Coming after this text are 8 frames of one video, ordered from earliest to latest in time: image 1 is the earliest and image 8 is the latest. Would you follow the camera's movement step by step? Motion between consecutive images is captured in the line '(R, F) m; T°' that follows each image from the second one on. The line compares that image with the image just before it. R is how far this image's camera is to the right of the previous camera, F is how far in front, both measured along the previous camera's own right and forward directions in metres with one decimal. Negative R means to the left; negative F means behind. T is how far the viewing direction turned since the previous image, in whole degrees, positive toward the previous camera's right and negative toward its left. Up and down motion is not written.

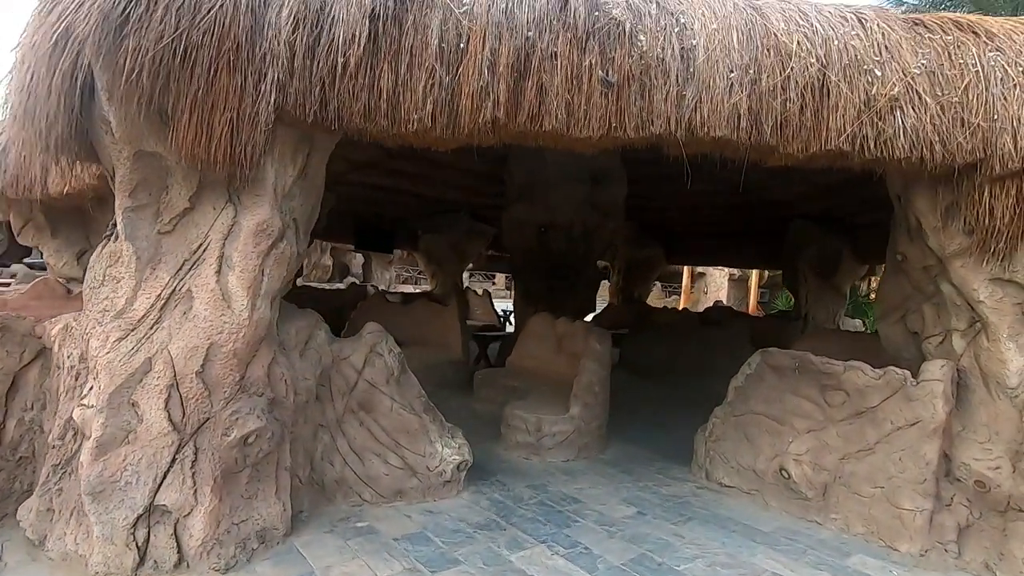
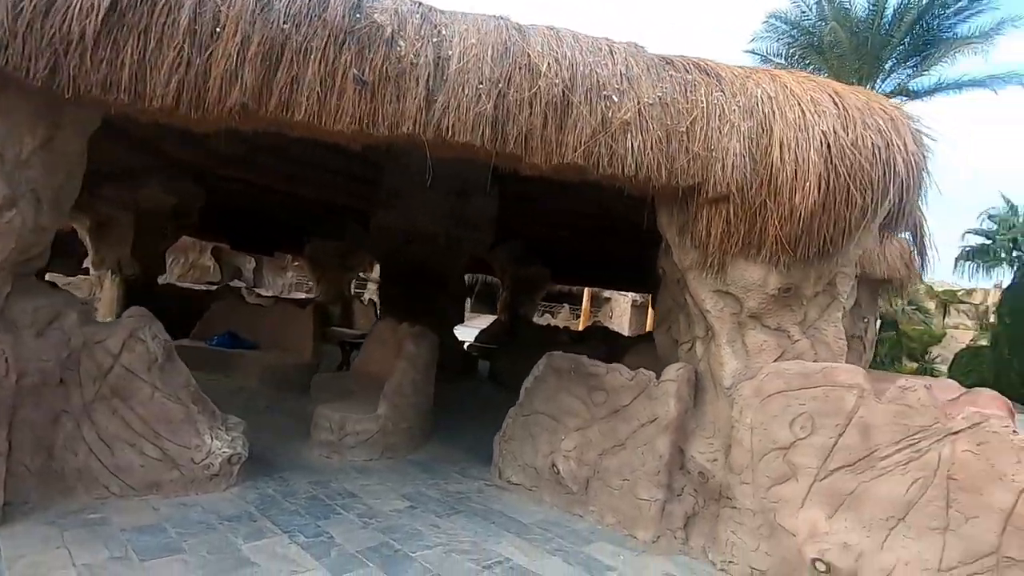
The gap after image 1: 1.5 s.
(+0.9, -0.2) m; +8°
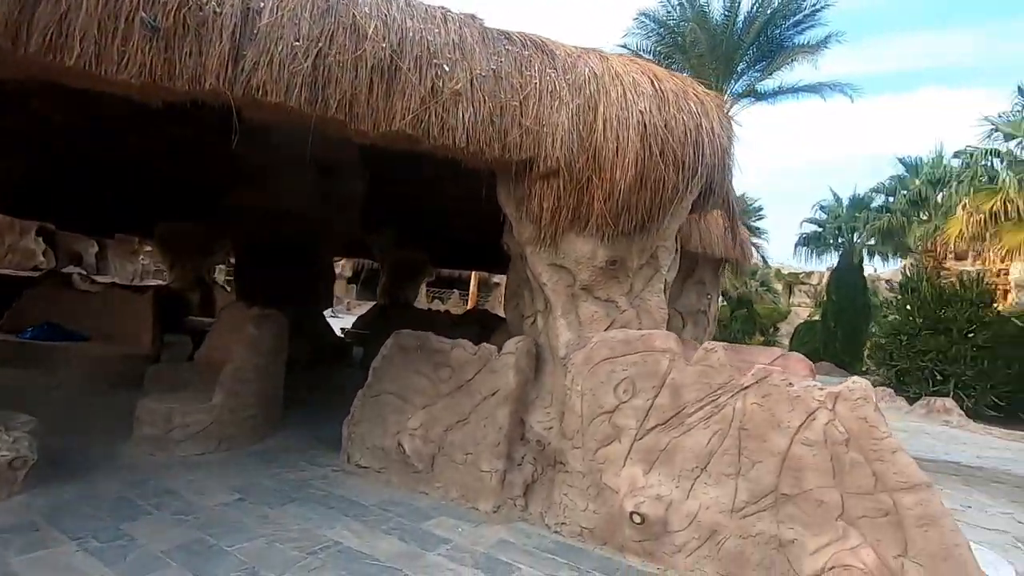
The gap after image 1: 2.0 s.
(+0.4, 0.0) m; +11°
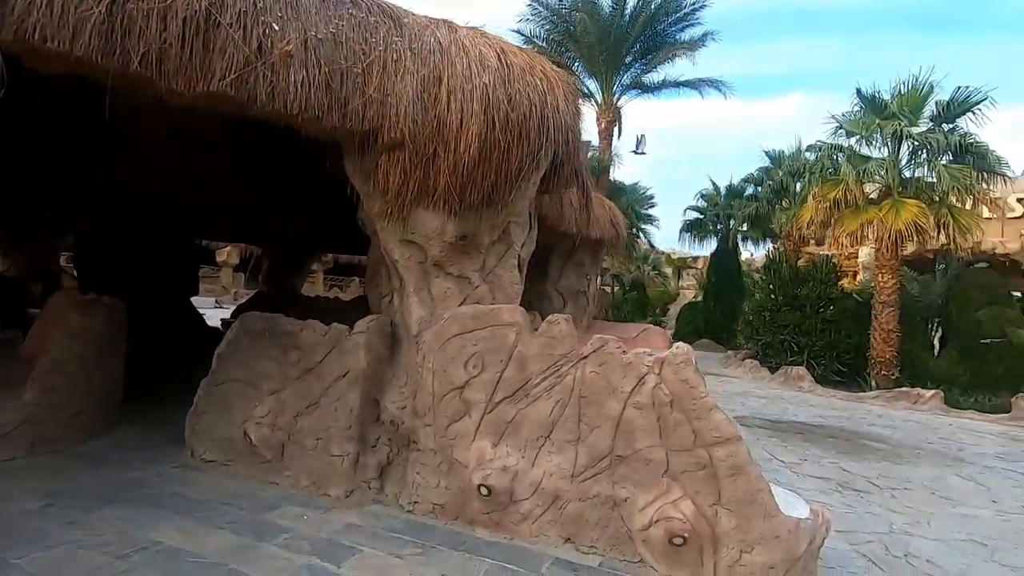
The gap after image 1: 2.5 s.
(+0.4, 0.0) m; +10°
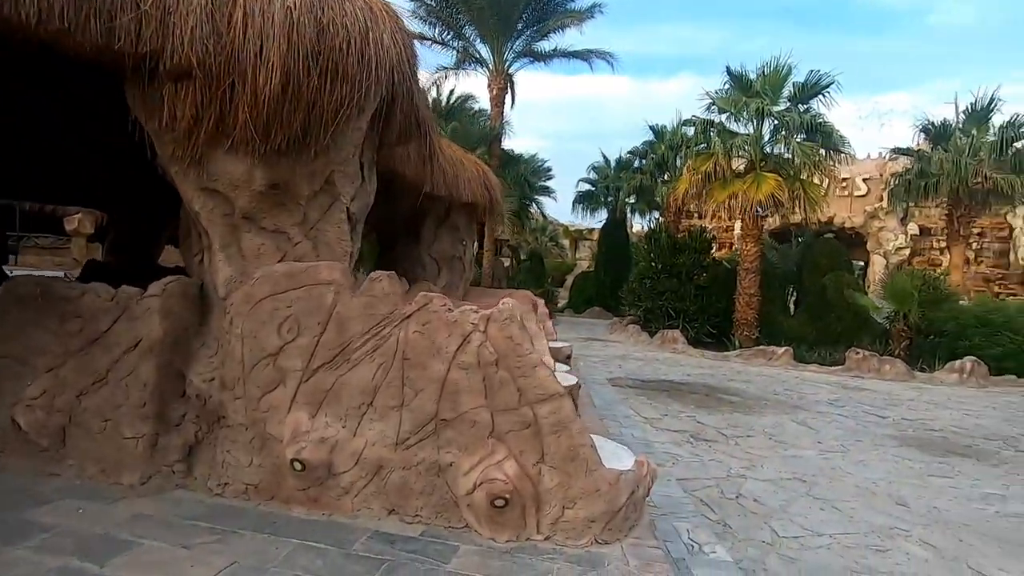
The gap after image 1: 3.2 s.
(+0.4, +0.2) m; +10°
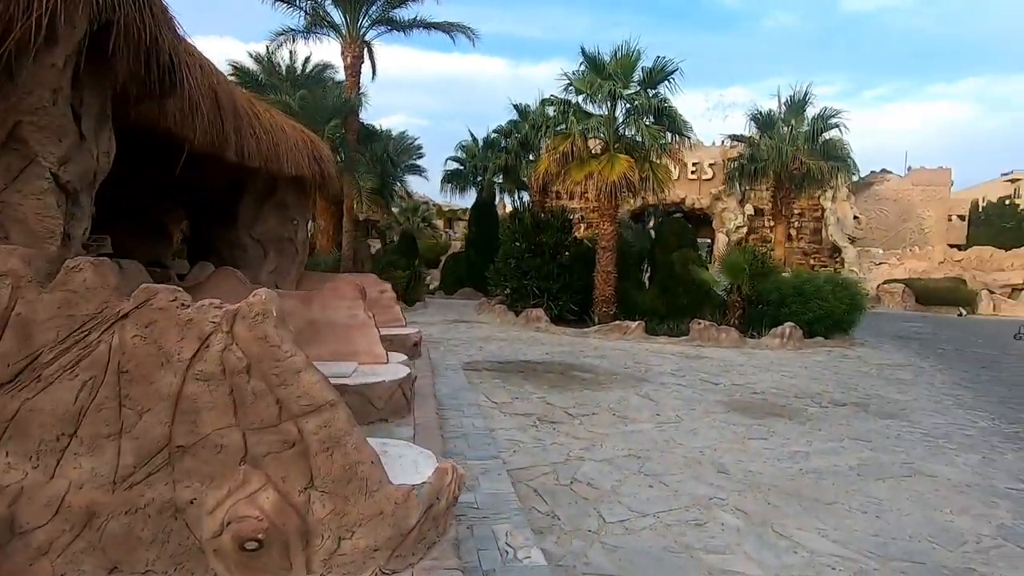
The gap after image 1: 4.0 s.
(+0.5, +0.4) m; +13°
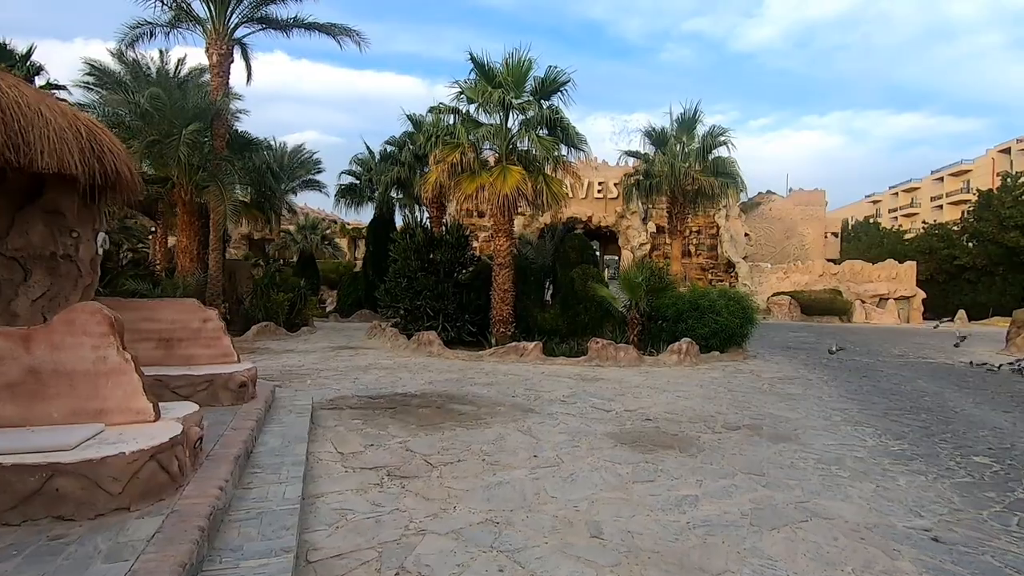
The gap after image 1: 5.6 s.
(+0.7, +1.0) m; +9°
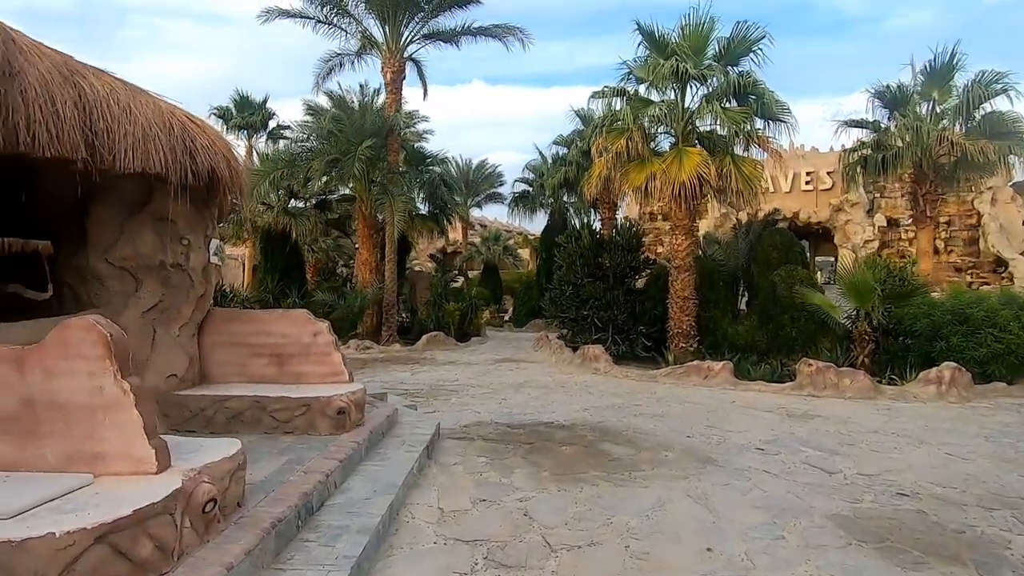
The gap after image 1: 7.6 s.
(+0.2, +1.7) m; -20°
